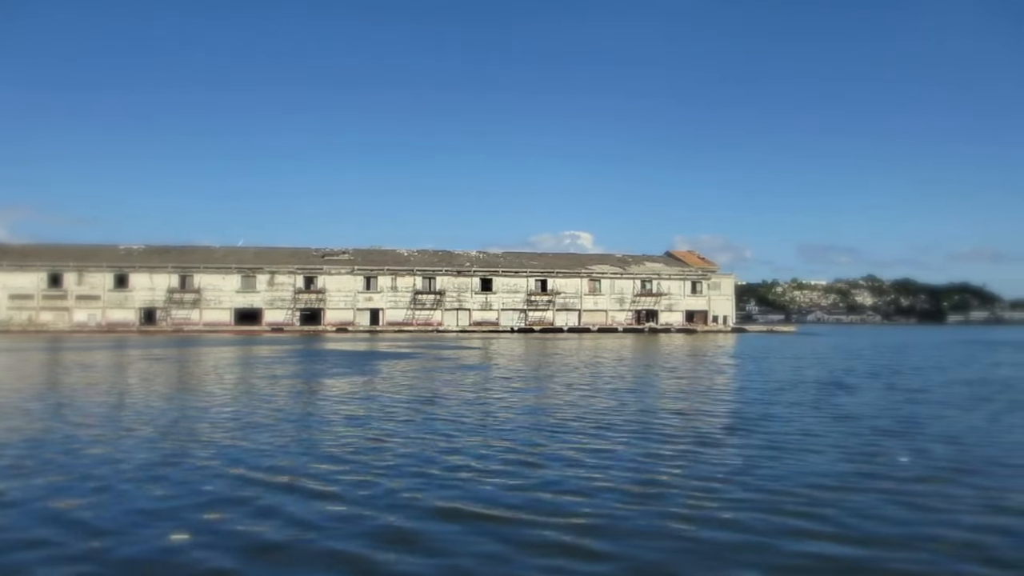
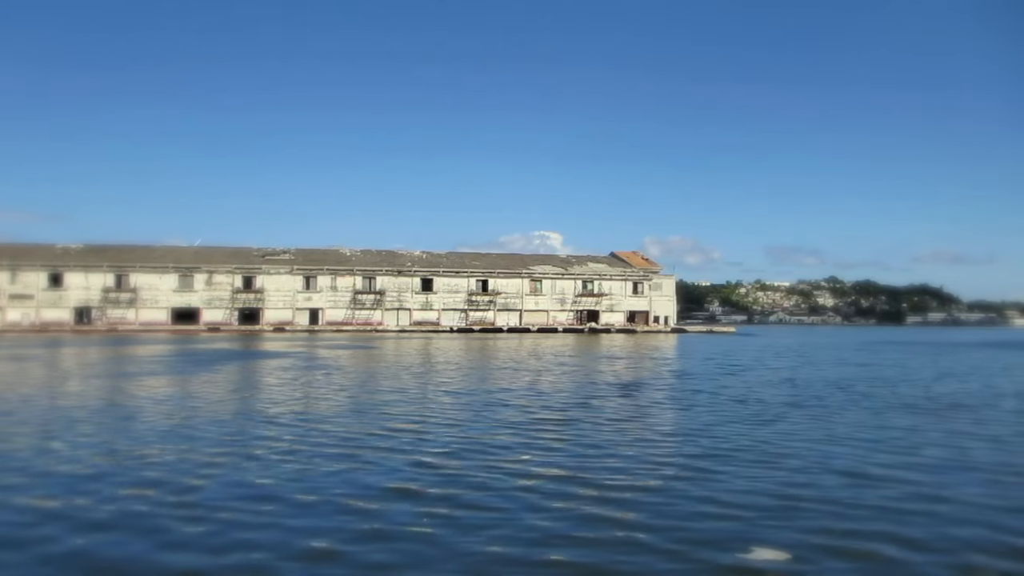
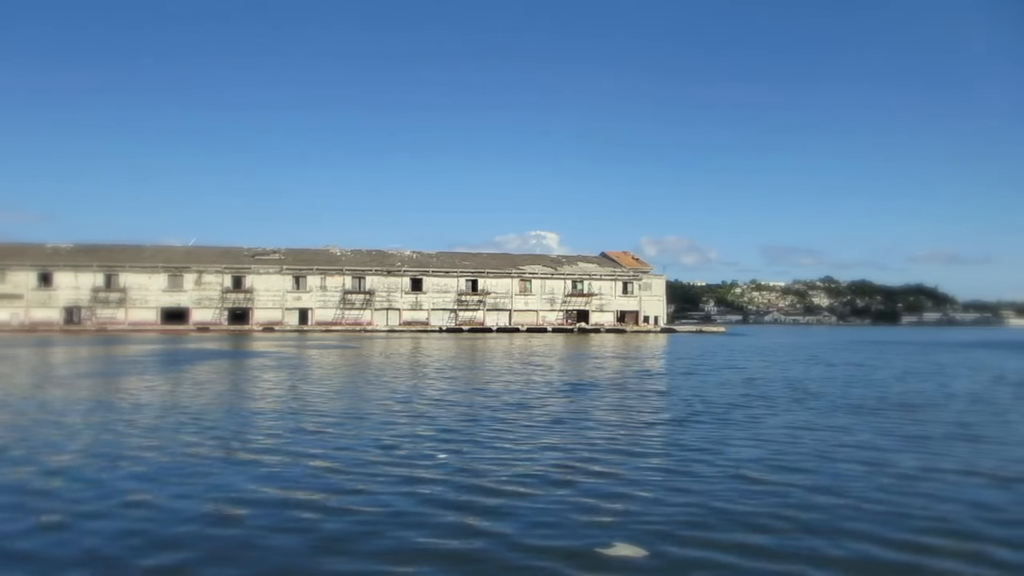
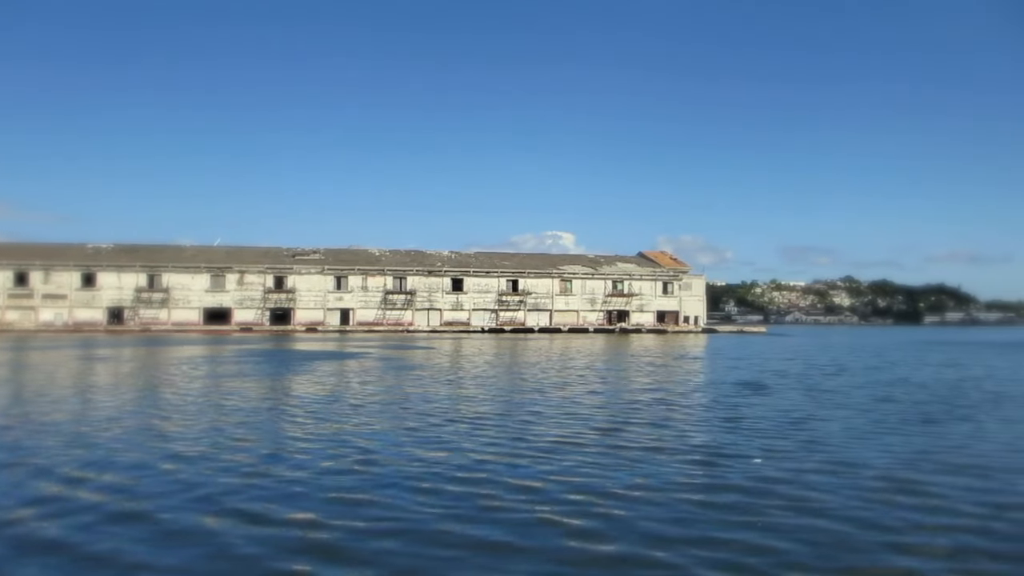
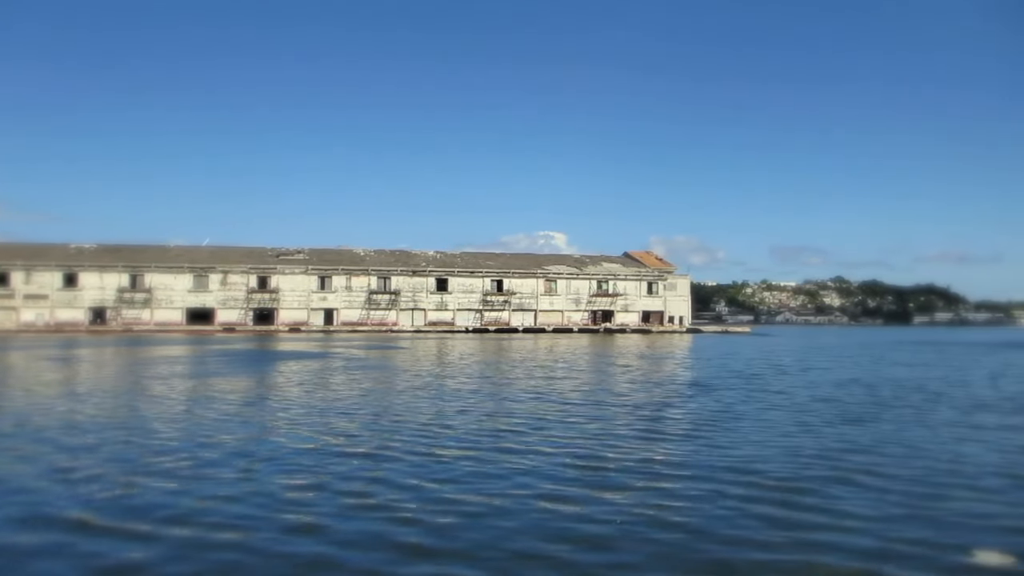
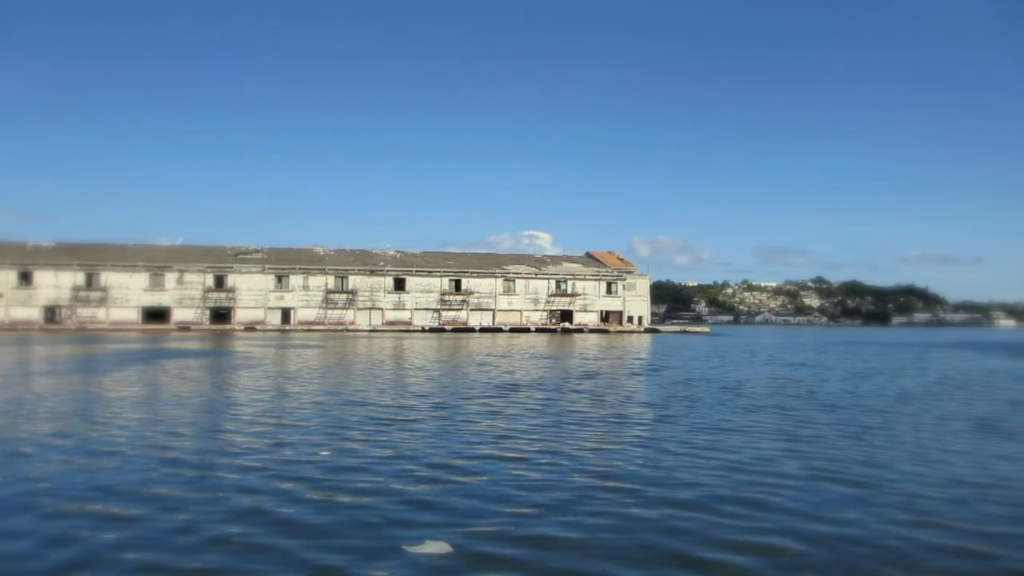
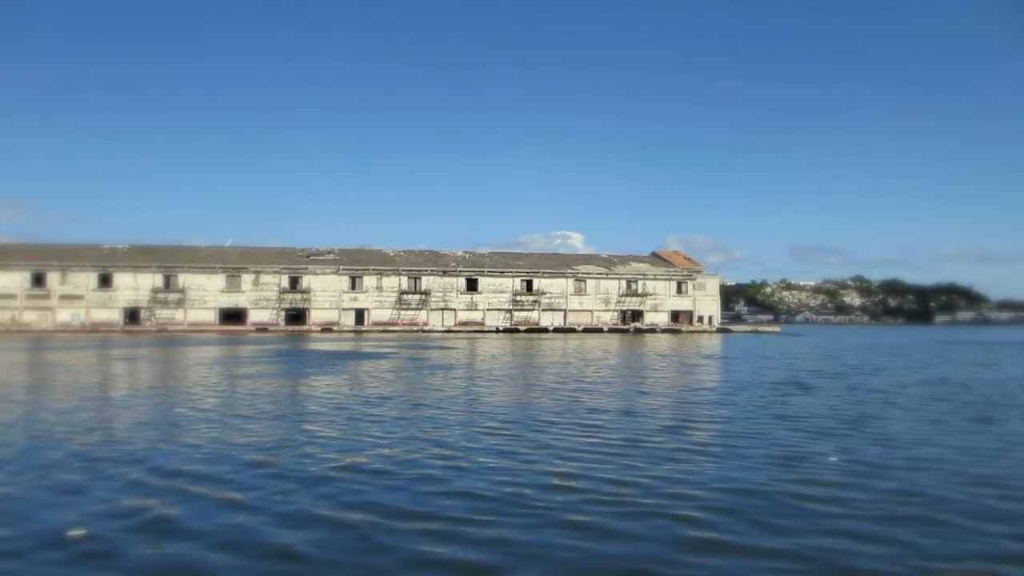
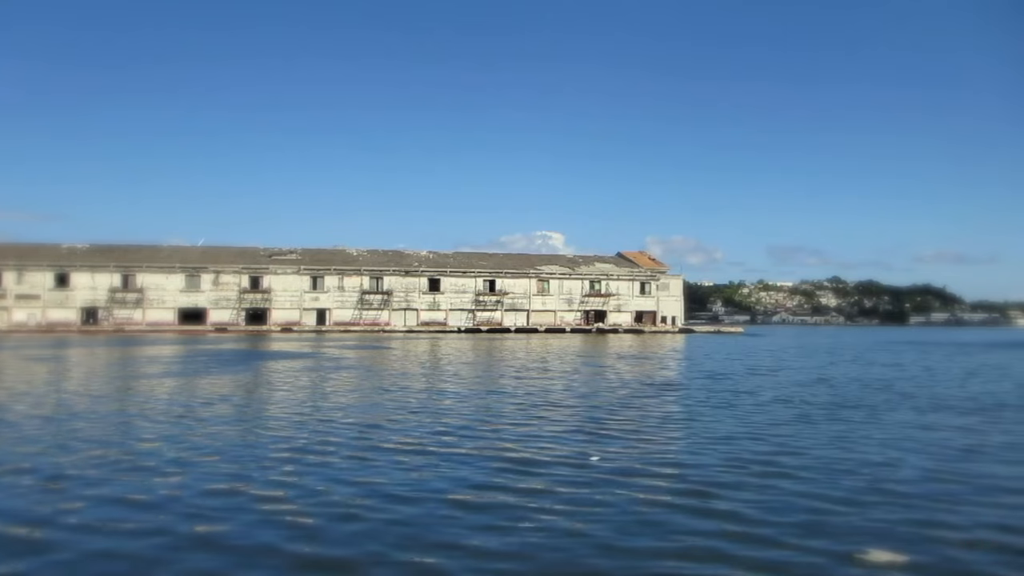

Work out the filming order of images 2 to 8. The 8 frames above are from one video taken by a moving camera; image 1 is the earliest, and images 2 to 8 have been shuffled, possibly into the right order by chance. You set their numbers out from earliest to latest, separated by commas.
7, 4, 5, 8, 2, 3, 6
